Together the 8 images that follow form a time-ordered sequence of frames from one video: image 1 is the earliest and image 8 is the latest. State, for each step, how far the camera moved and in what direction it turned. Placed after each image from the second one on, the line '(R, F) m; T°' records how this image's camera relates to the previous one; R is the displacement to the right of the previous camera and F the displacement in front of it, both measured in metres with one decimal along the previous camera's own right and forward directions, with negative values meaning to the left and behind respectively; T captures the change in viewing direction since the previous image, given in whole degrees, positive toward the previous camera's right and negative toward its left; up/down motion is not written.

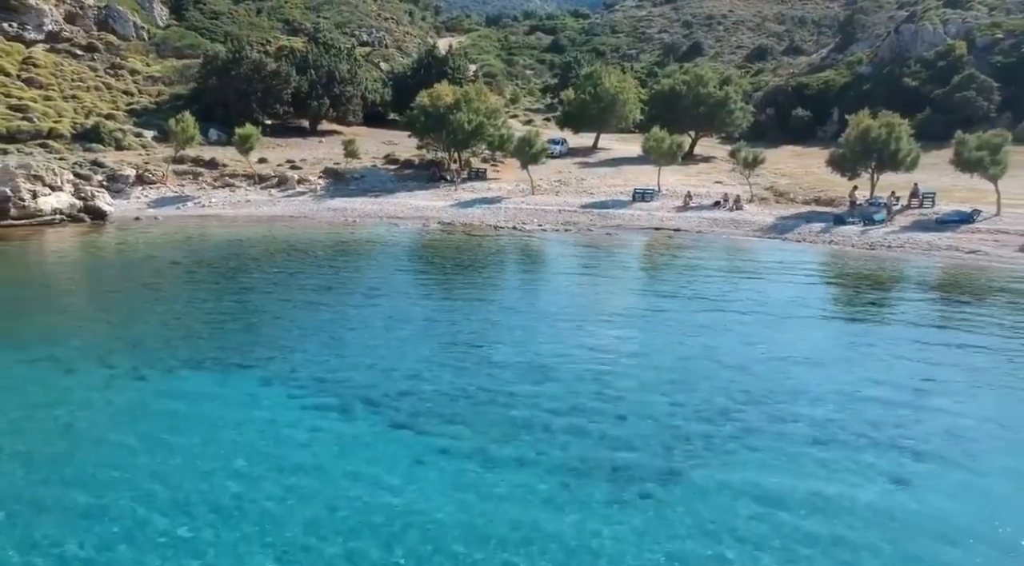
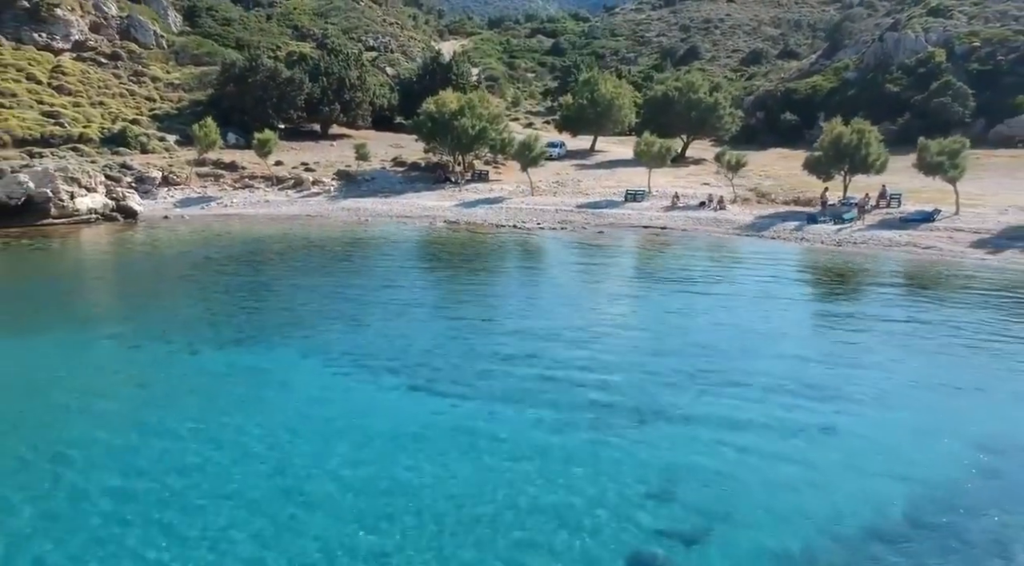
(+0.1, -2.9) m; 0°
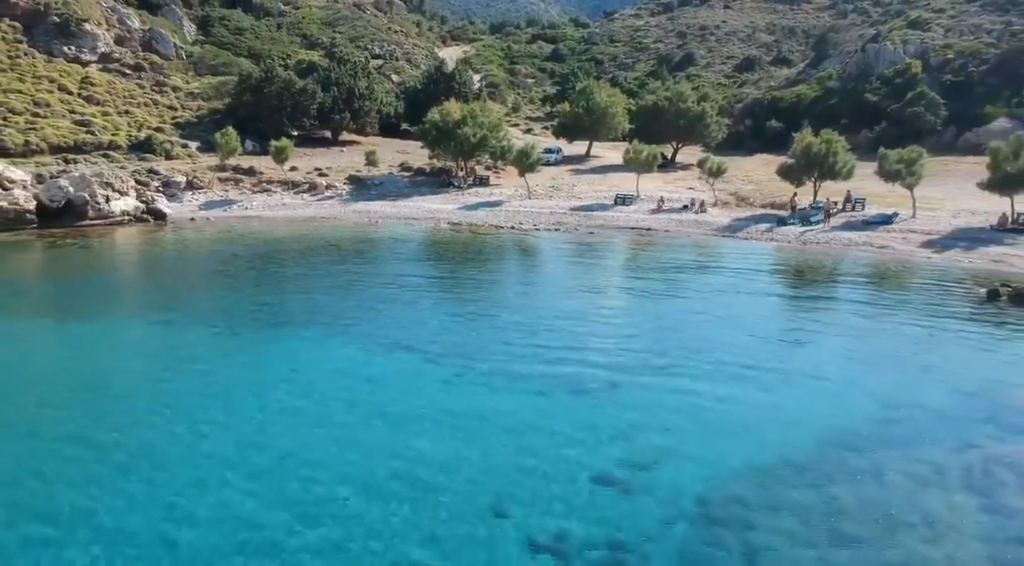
(+0.2, -3.5) m; 0°
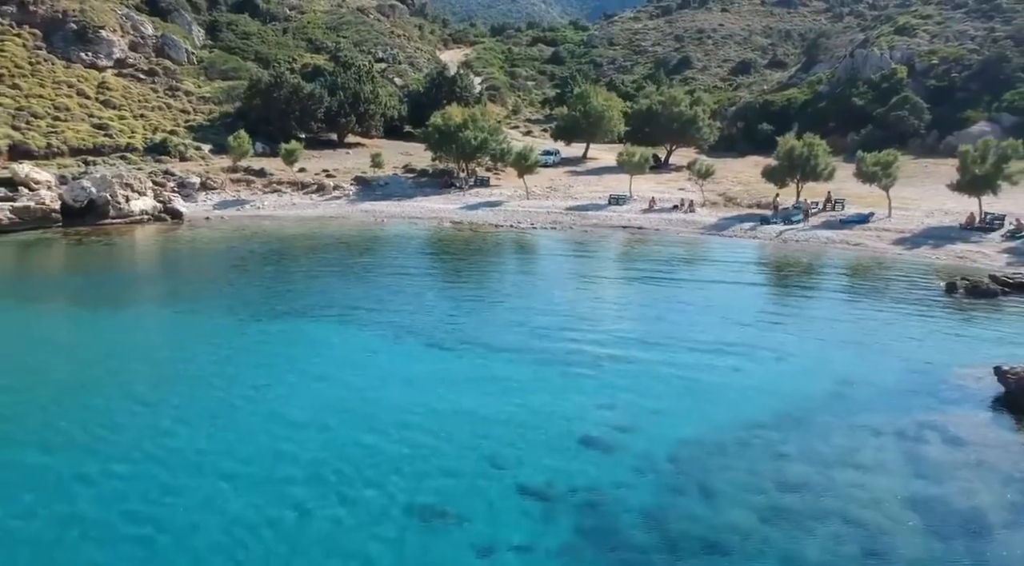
(+0.1, -2.3) m; 0°
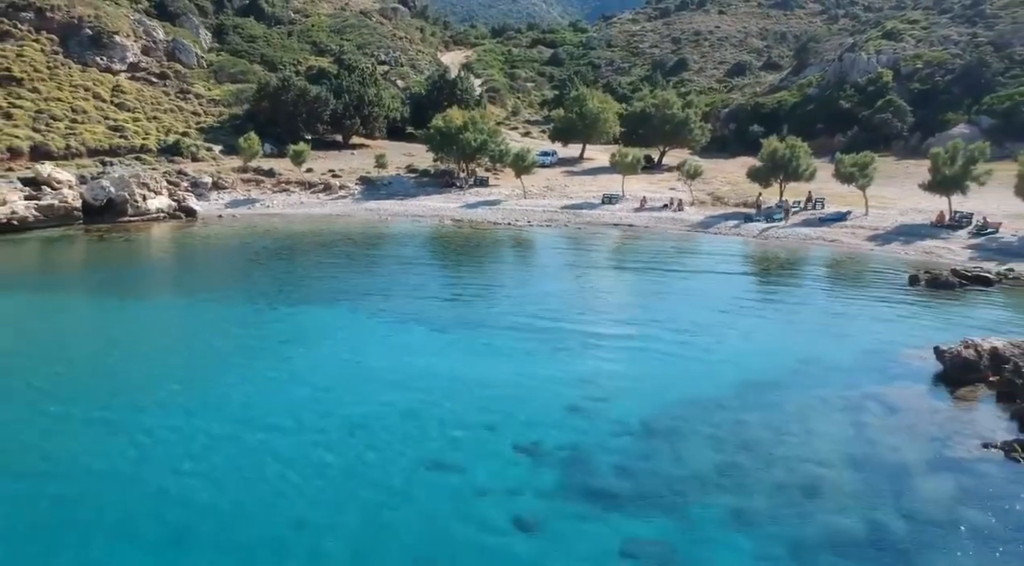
(+0.2, -2.3) m; 0°
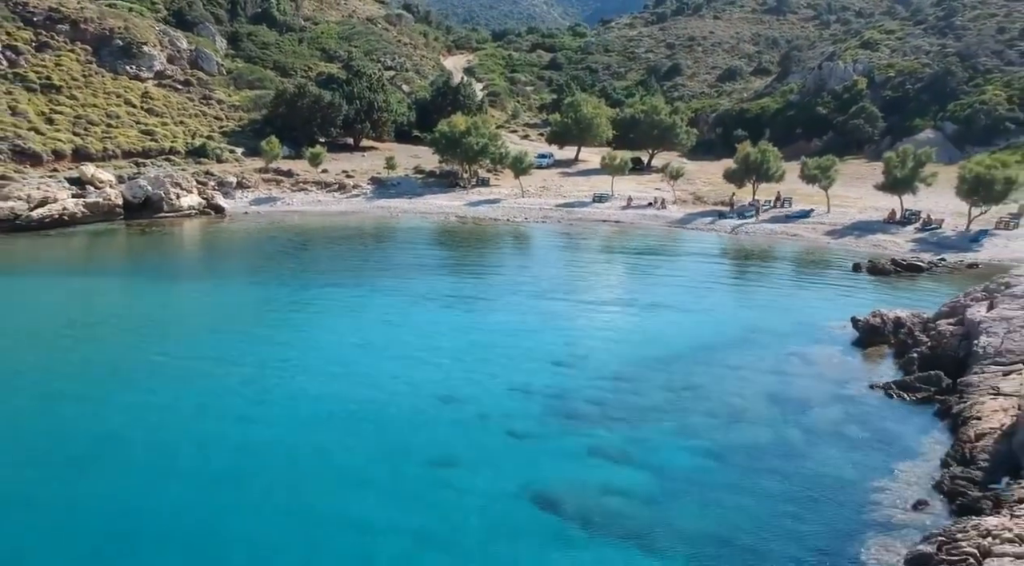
(+0.1, -4.8) m; 0°
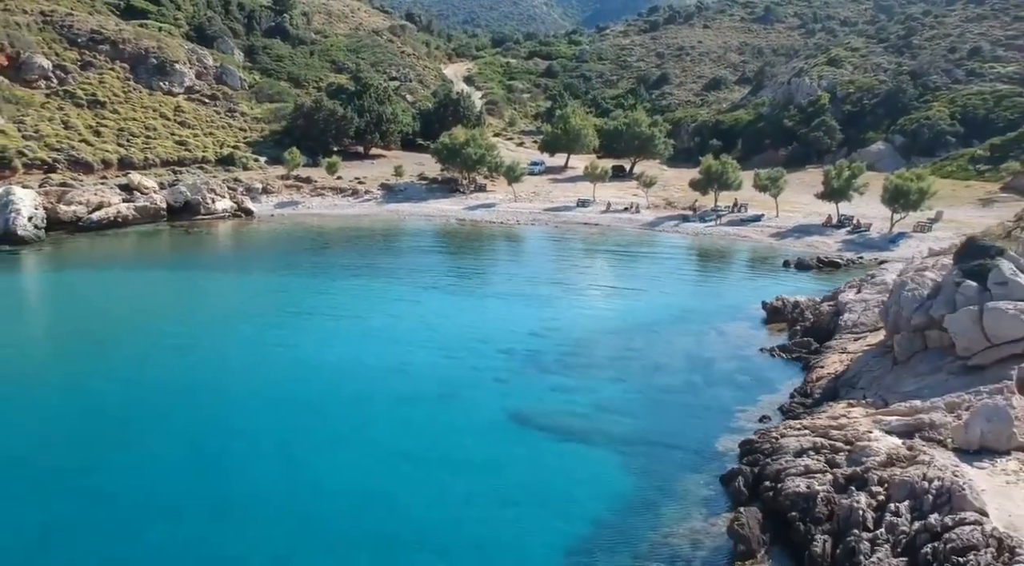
(+0.5, -7.4) m; 0°
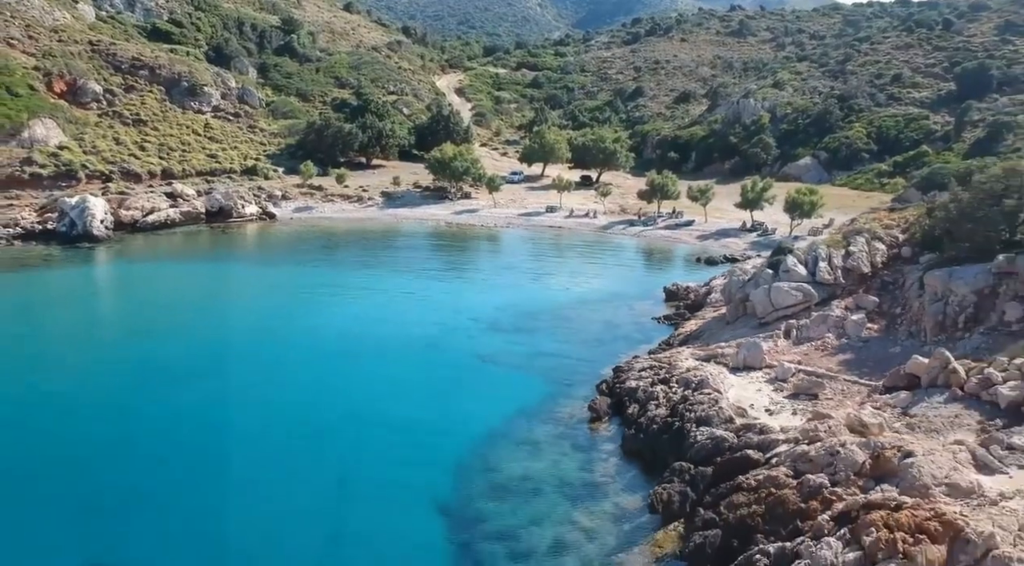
(+1.4, -12.2) m; 0°
